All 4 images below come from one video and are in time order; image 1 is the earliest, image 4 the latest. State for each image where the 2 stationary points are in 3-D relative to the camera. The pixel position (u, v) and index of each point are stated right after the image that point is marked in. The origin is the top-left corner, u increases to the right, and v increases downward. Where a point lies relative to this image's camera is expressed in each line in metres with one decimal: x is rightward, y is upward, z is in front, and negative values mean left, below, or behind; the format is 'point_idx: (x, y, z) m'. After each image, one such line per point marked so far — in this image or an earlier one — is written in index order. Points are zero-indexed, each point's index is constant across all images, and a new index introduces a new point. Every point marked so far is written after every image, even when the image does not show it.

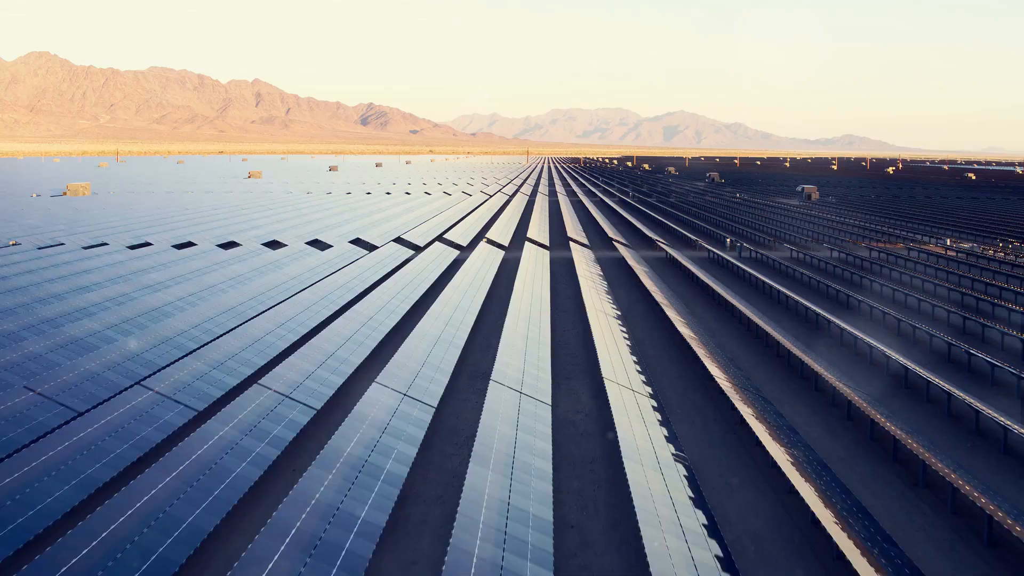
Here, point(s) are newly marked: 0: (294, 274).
0: (-6.6, +0.2, +17.5) m
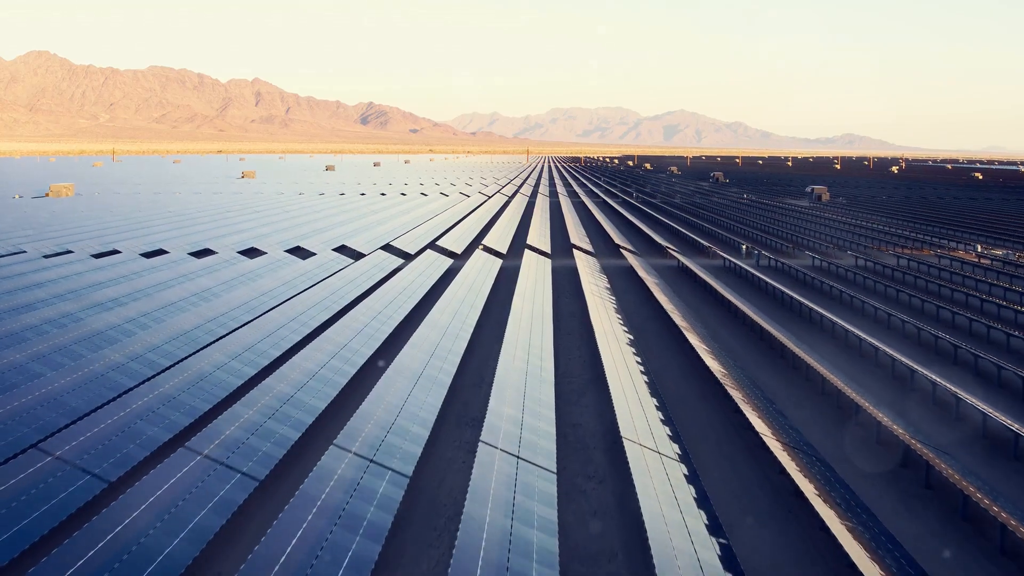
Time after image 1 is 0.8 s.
0: (-6.6, +0.1, +17.2) m
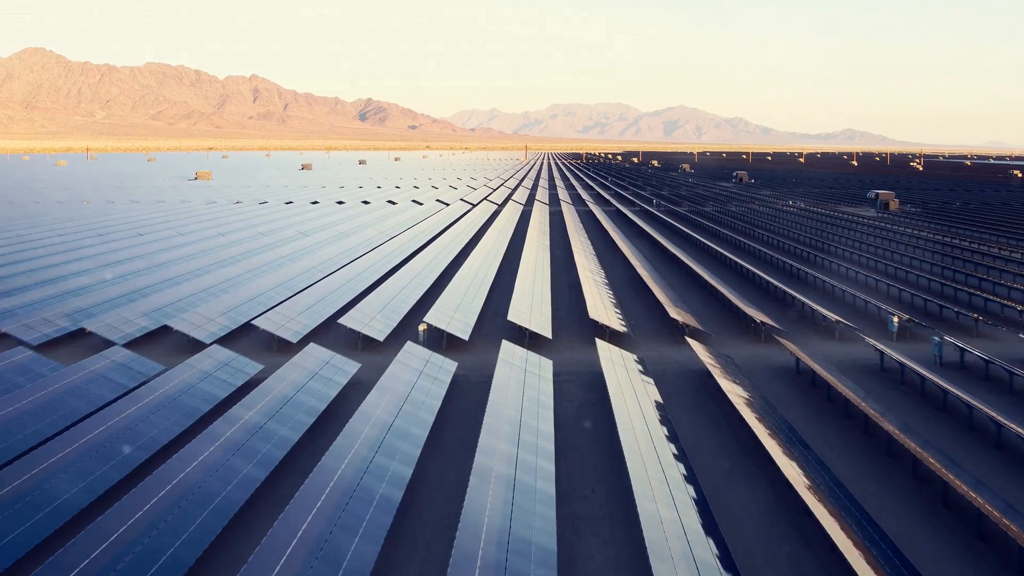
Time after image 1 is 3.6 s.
0: (-6.6, 0.0, +16.5) m
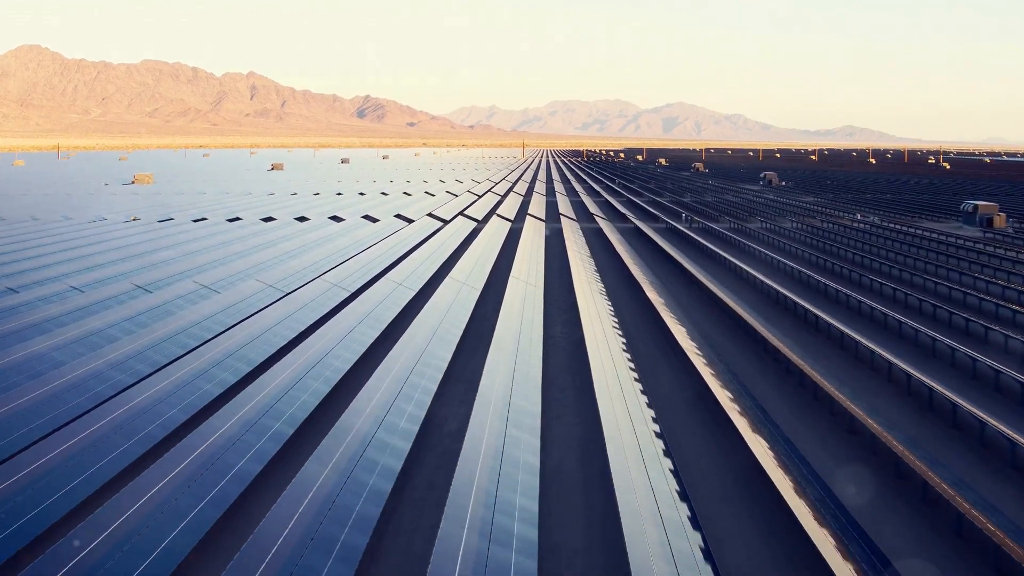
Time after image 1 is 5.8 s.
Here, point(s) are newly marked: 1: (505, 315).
0: (-6.8, -0.2, +15.2) m
1: (0.0, -0.4, +16.3) m
